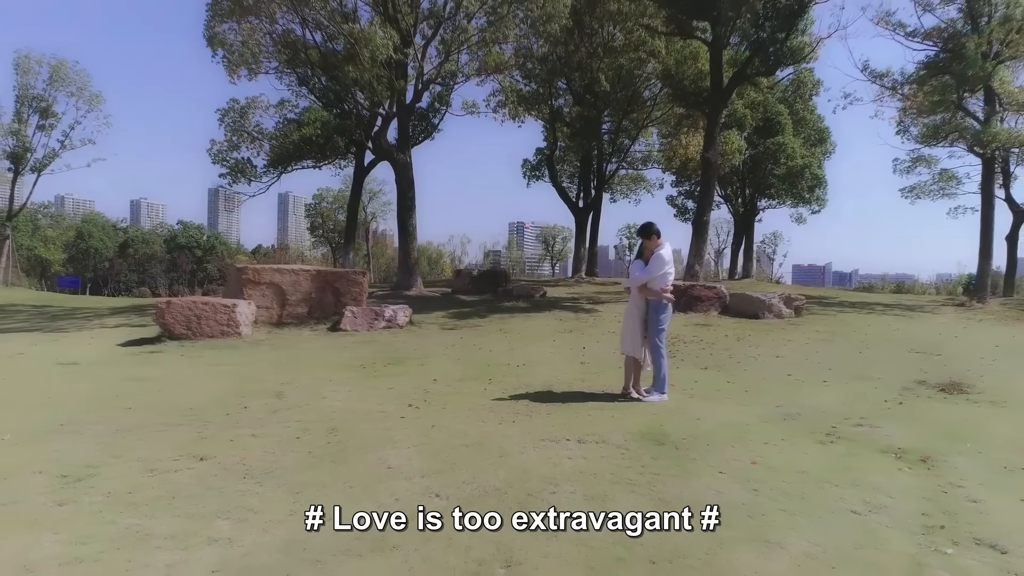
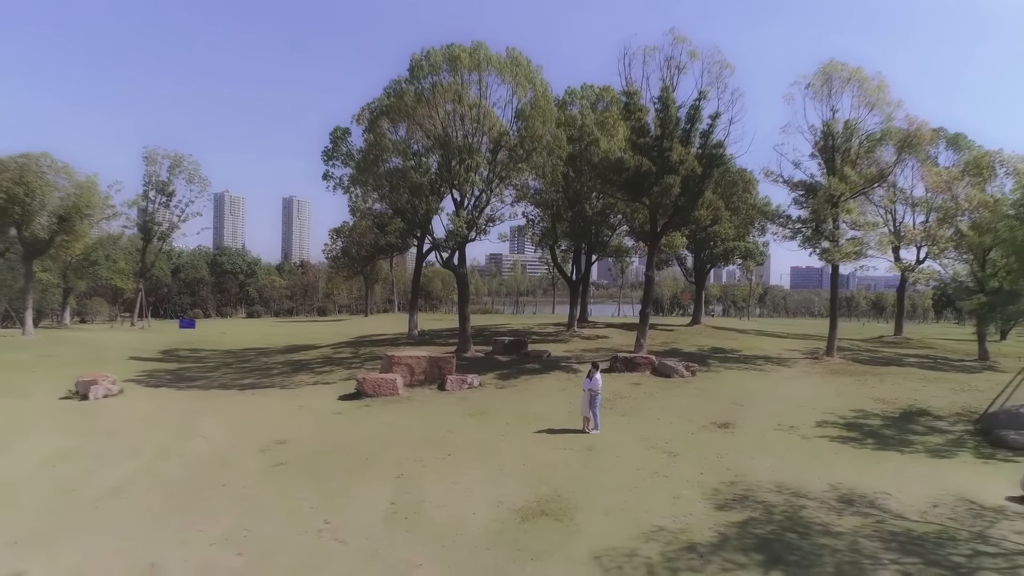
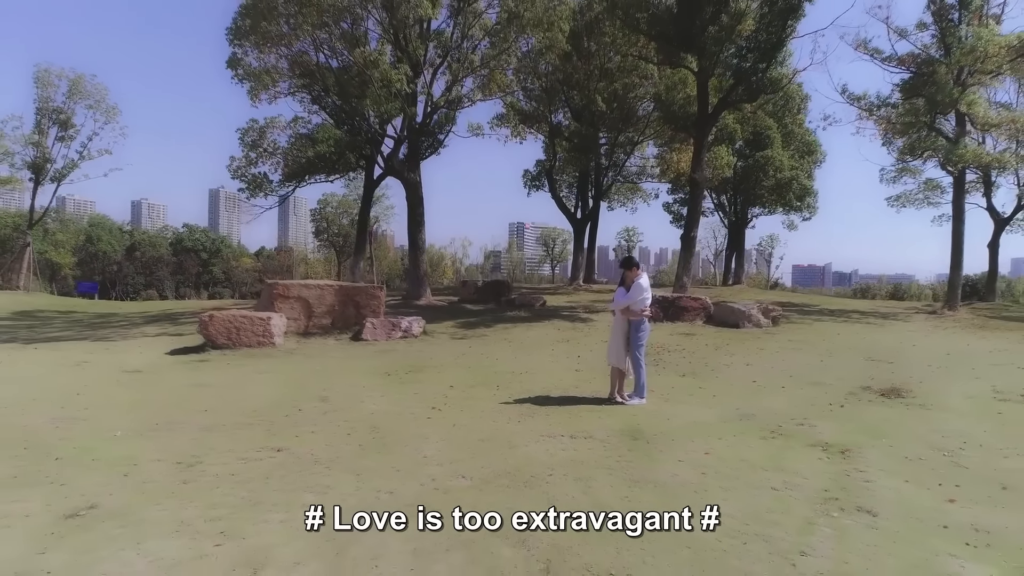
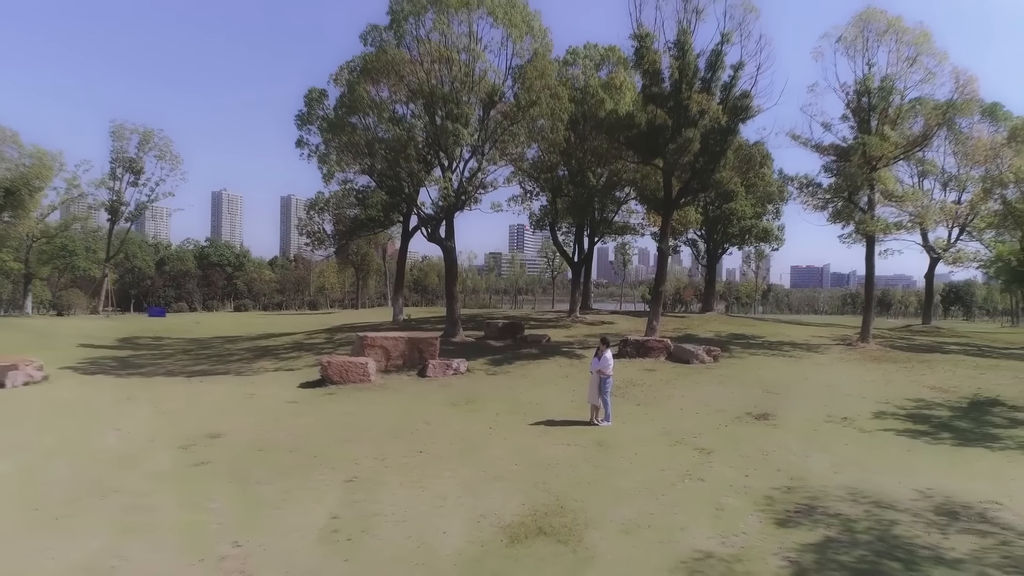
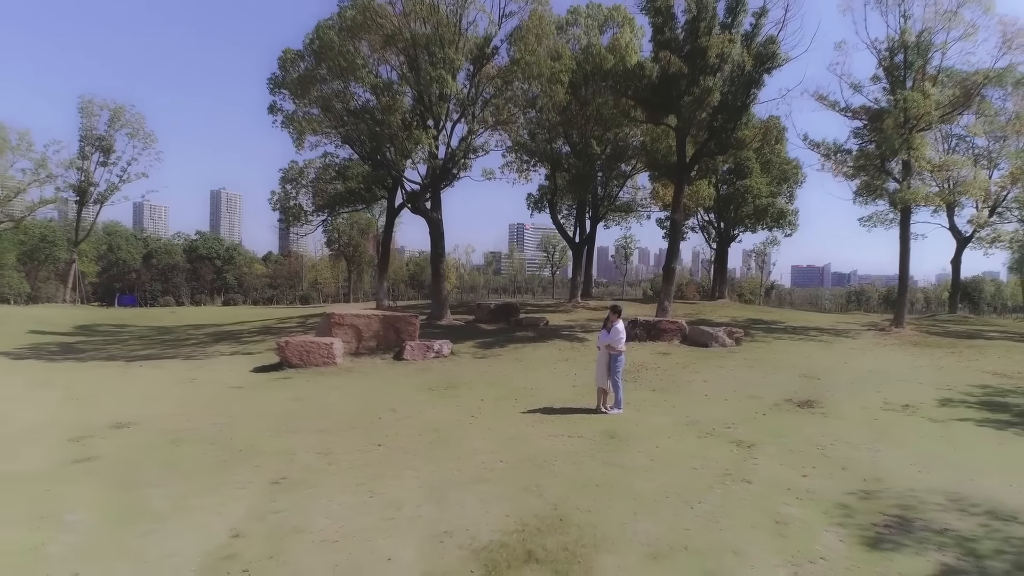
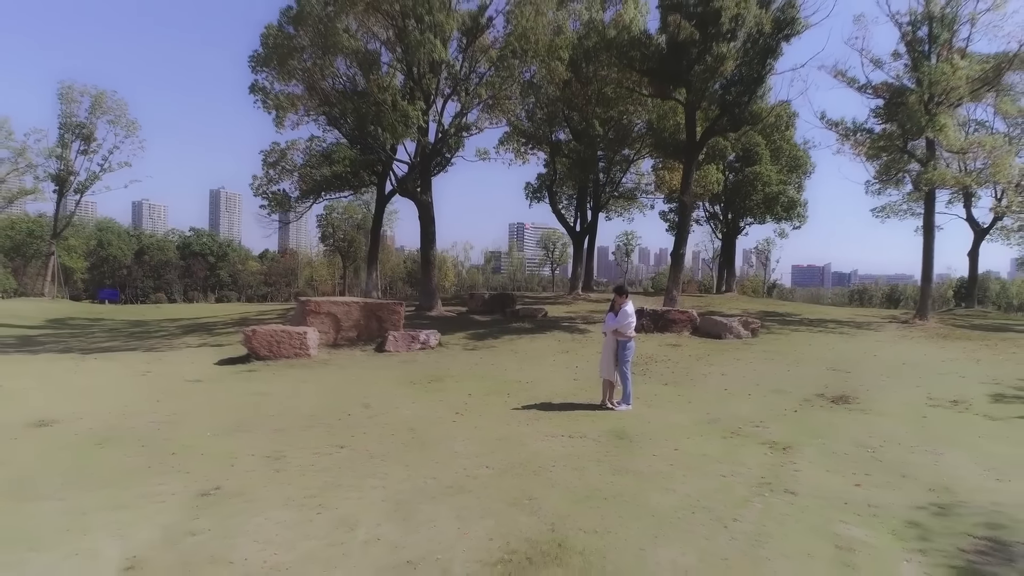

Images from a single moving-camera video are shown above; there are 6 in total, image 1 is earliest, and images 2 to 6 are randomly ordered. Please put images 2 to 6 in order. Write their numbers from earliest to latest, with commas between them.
3, 6, 5, 4, 2
